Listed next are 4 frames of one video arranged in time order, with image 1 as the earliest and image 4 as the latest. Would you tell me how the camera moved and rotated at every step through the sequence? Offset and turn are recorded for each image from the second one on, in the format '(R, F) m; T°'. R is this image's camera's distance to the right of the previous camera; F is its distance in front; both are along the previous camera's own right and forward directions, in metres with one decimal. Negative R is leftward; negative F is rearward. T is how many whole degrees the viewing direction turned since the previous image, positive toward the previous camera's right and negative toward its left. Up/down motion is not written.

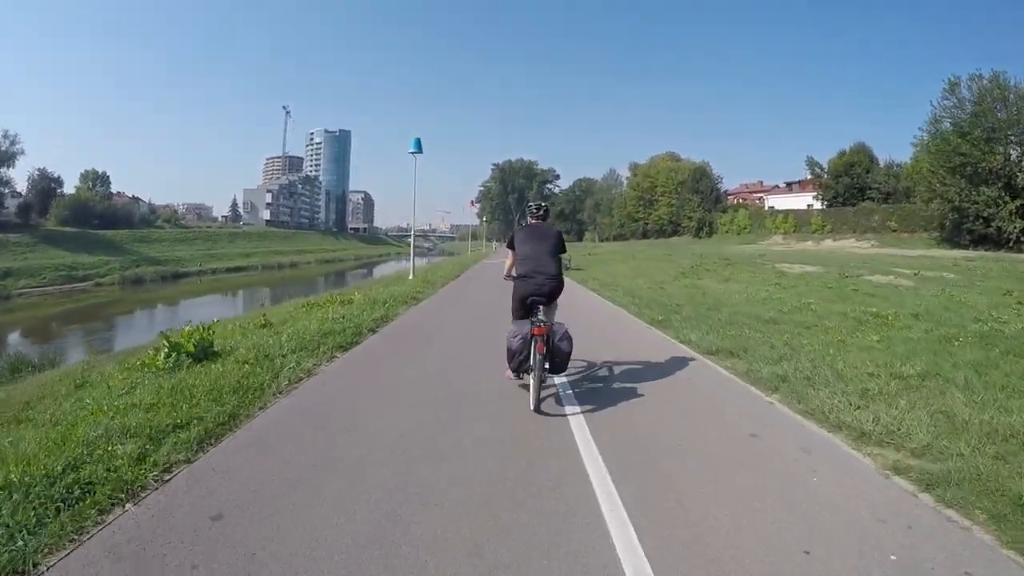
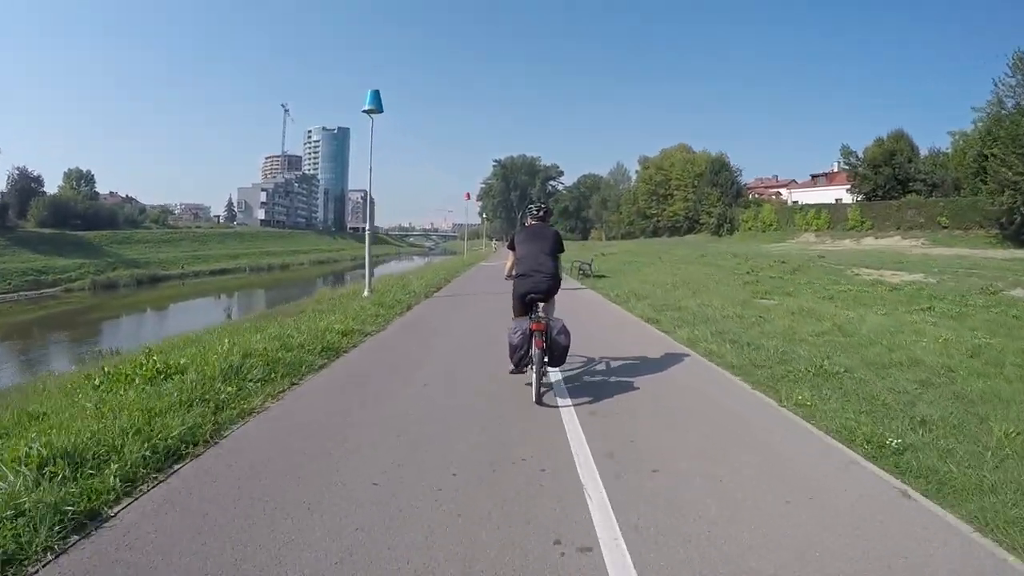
(0.0, +5.5) m; 0°
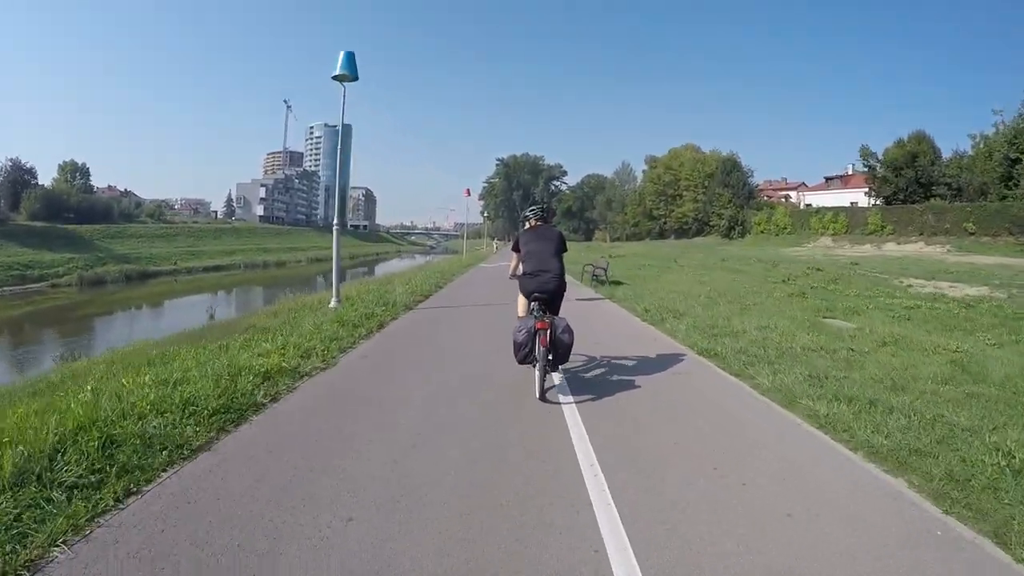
(0.0, +2.2) m; 0°
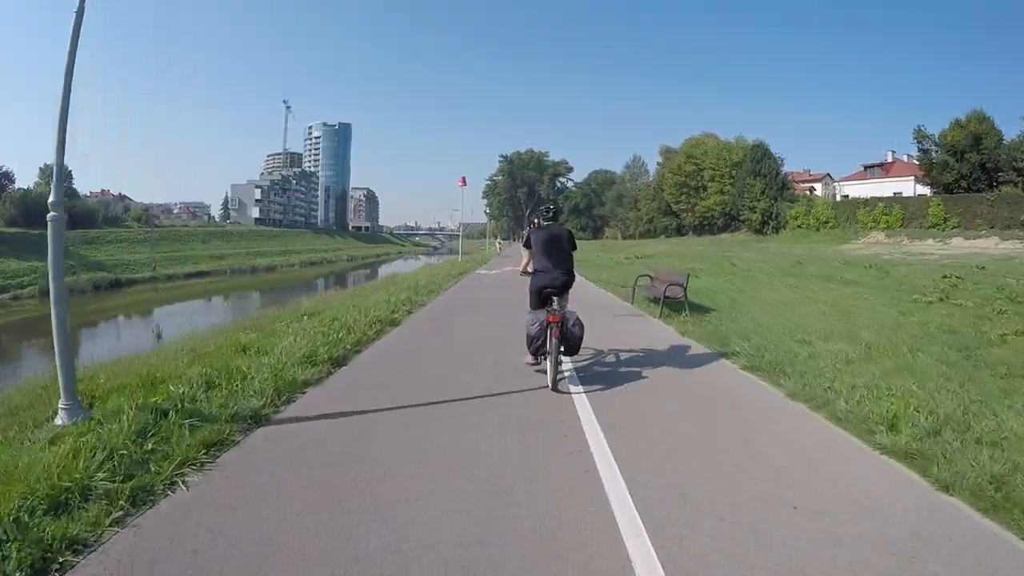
(0.0, +5.4) m; 0°
